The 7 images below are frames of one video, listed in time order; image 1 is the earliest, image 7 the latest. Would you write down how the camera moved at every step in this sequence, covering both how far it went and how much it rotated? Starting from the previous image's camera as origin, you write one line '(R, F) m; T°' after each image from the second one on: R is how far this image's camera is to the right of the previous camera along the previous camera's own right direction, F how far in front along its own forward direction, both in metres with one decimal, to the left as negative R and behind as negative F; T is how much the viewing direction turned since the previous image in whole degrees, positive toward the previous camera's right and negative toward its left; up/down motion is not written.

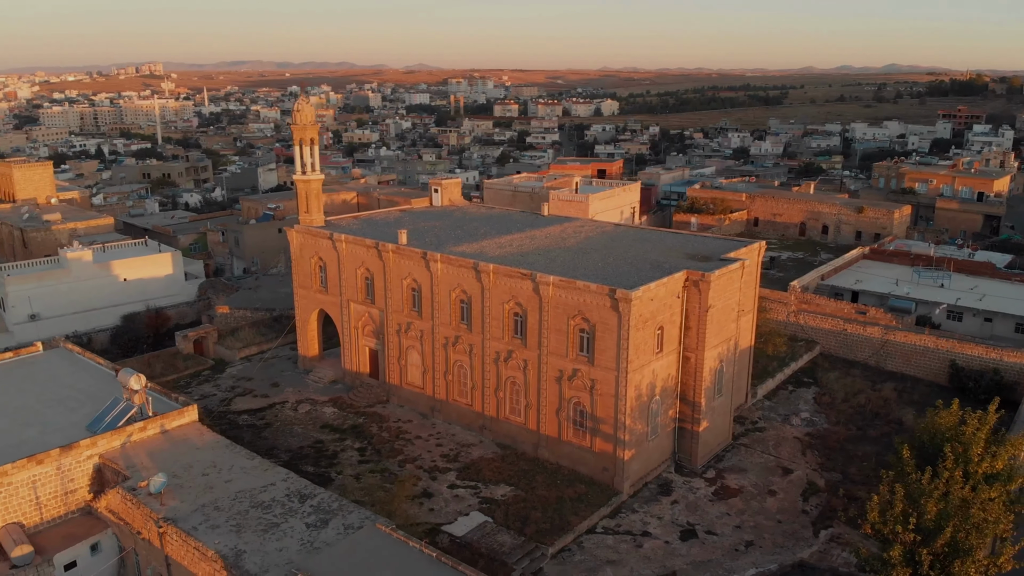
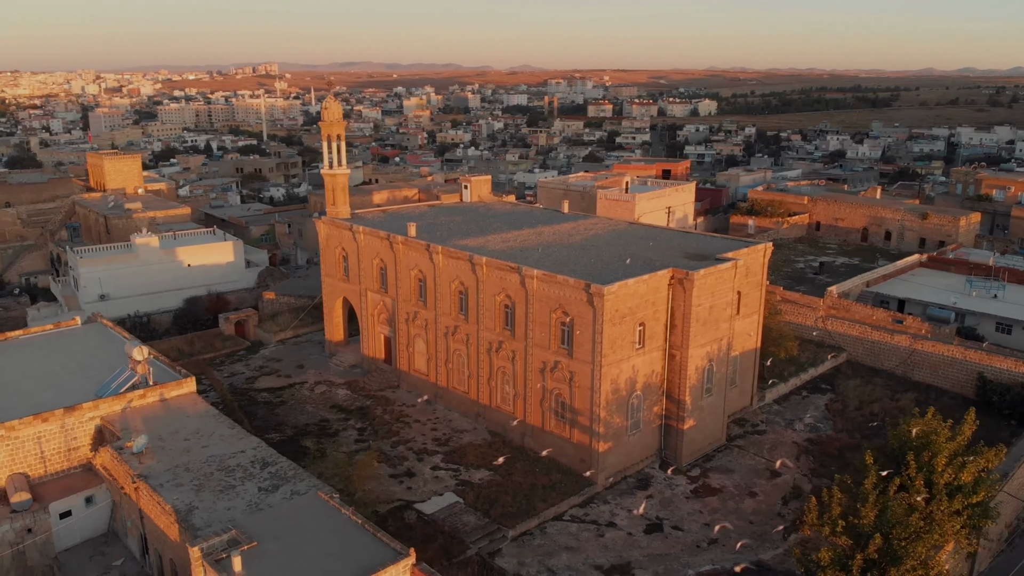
(+2.5, -0.5) m; -7°
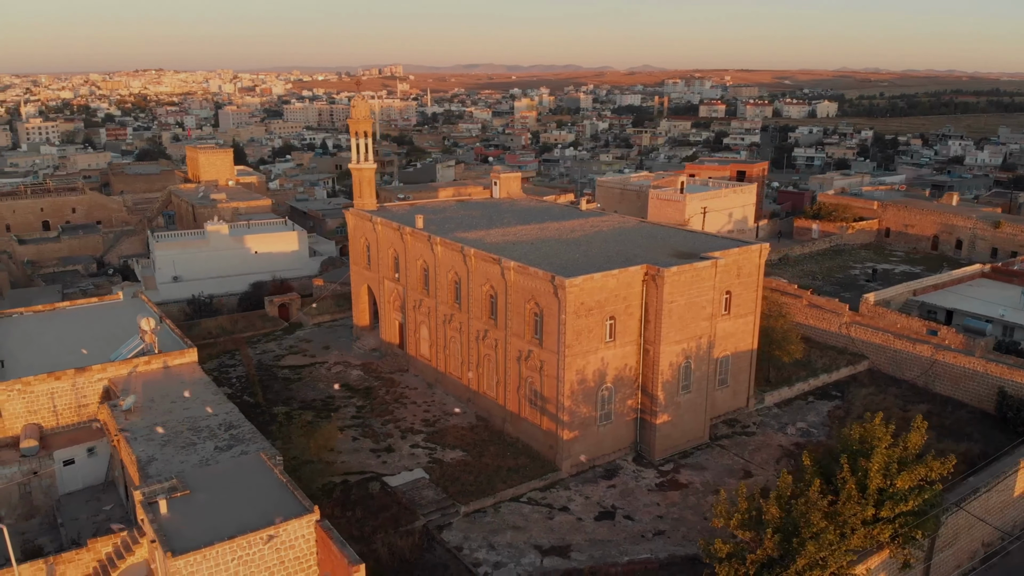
(+3.1, -0.6) m; -8°
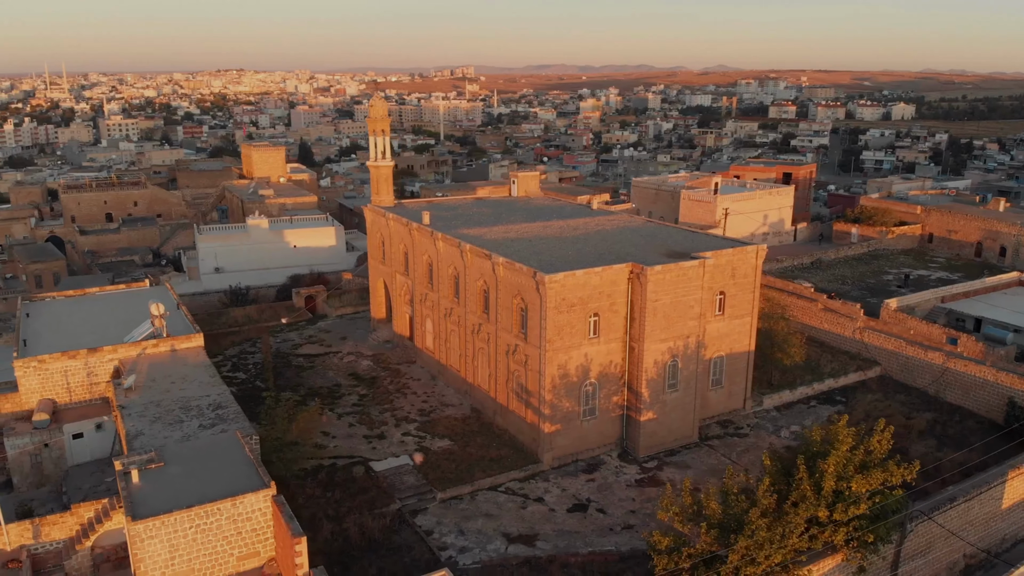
(+1.9, -0.4) m; -5°
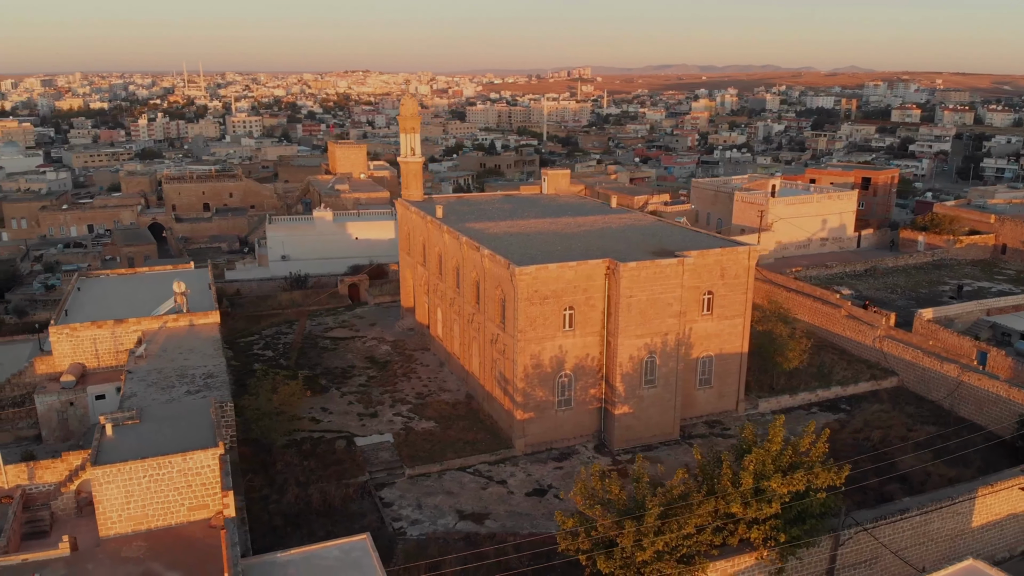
(+3.2, -0.5) m; -8°
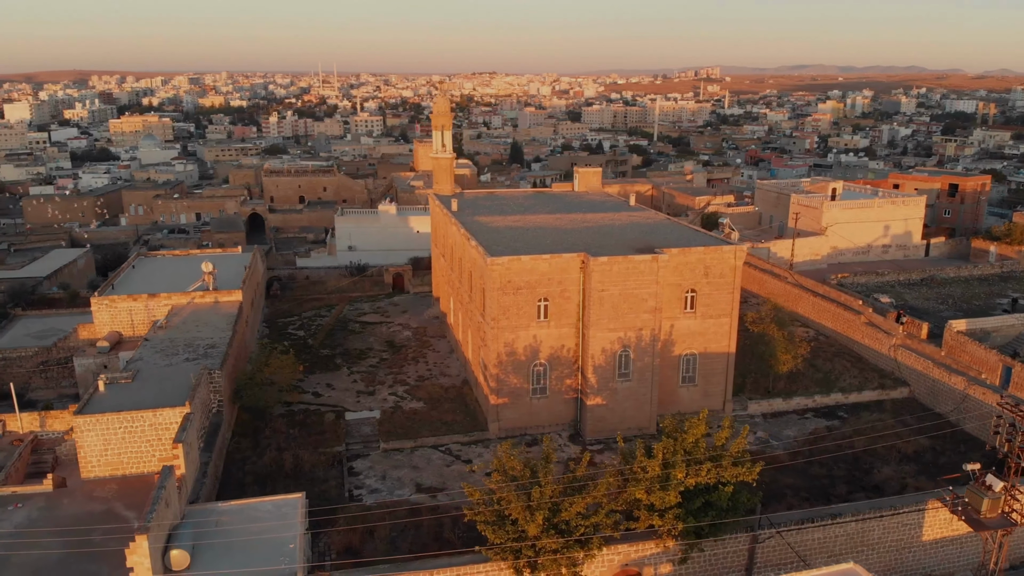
(+3.5, -0.6) m; -9°
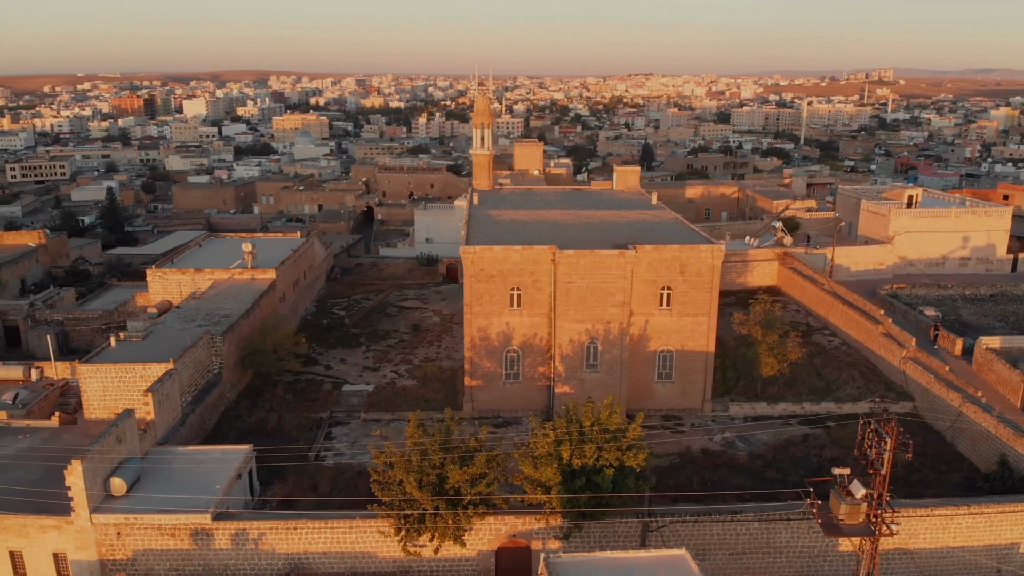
(+4.5, -0.6) m; -11°
